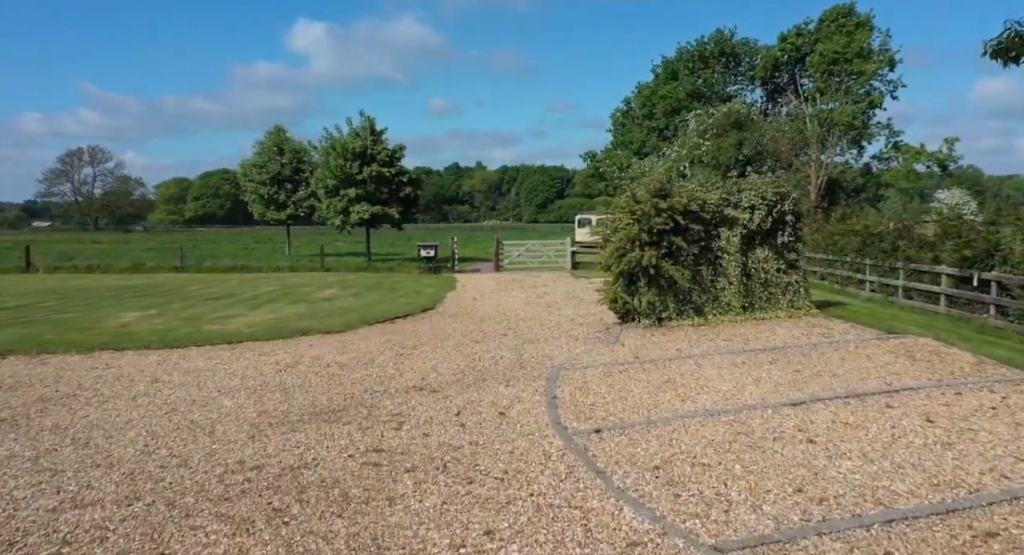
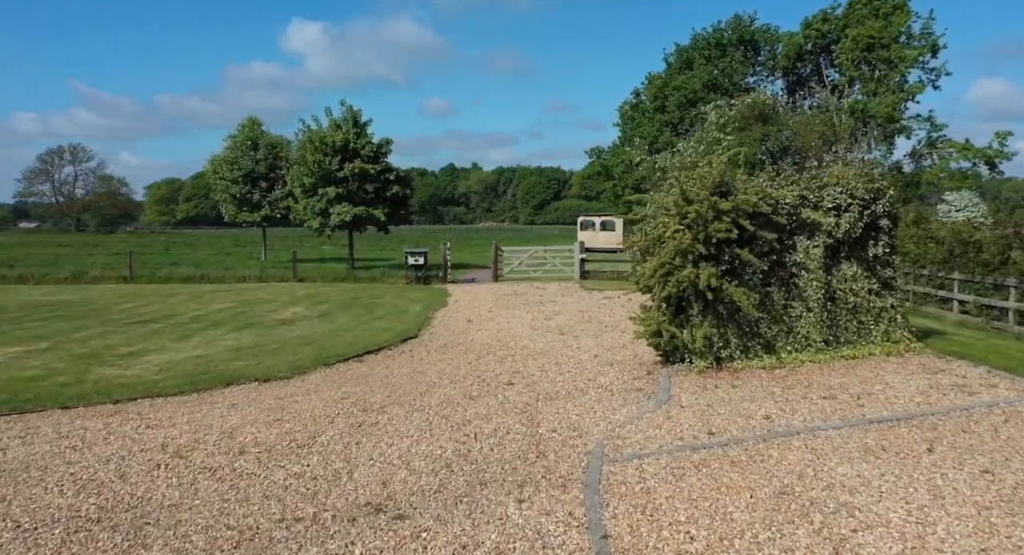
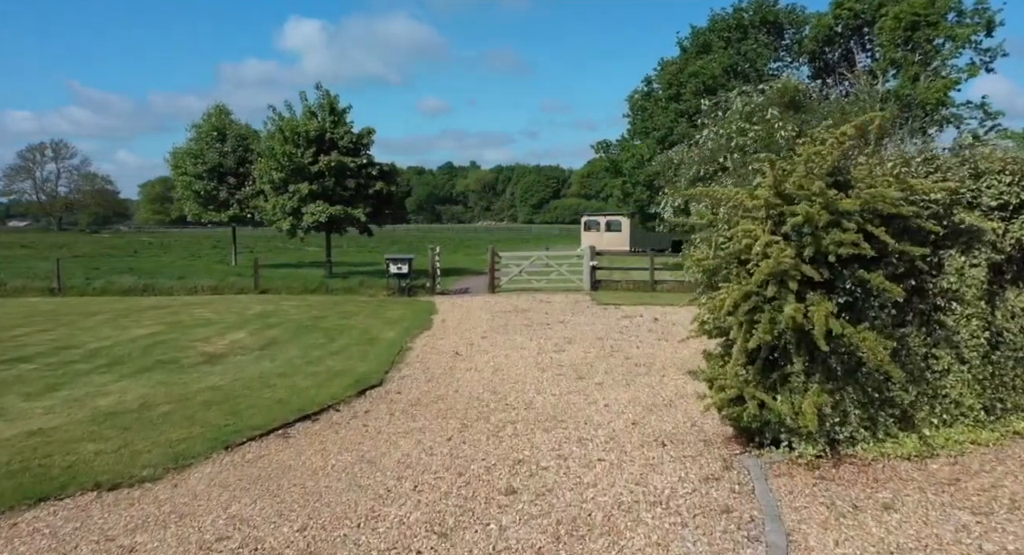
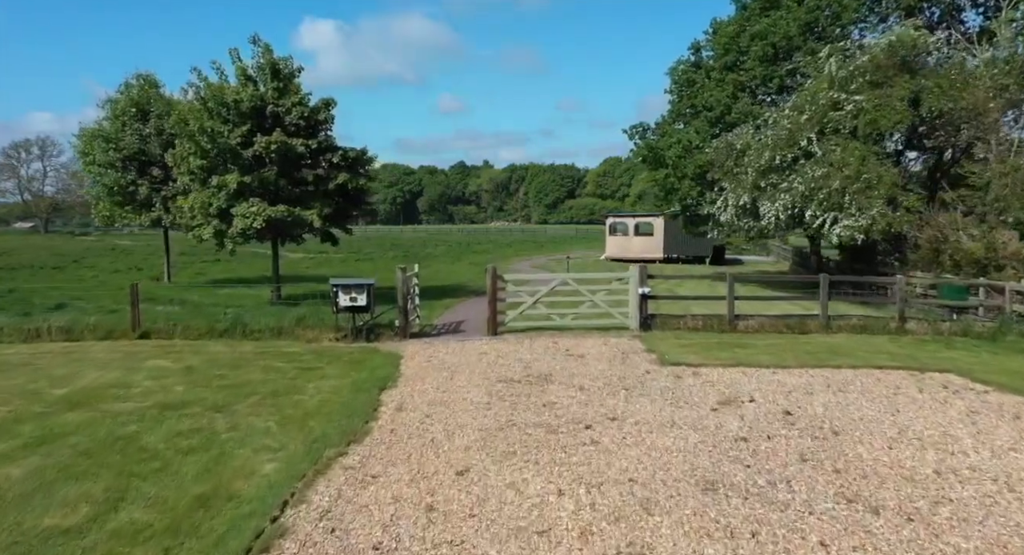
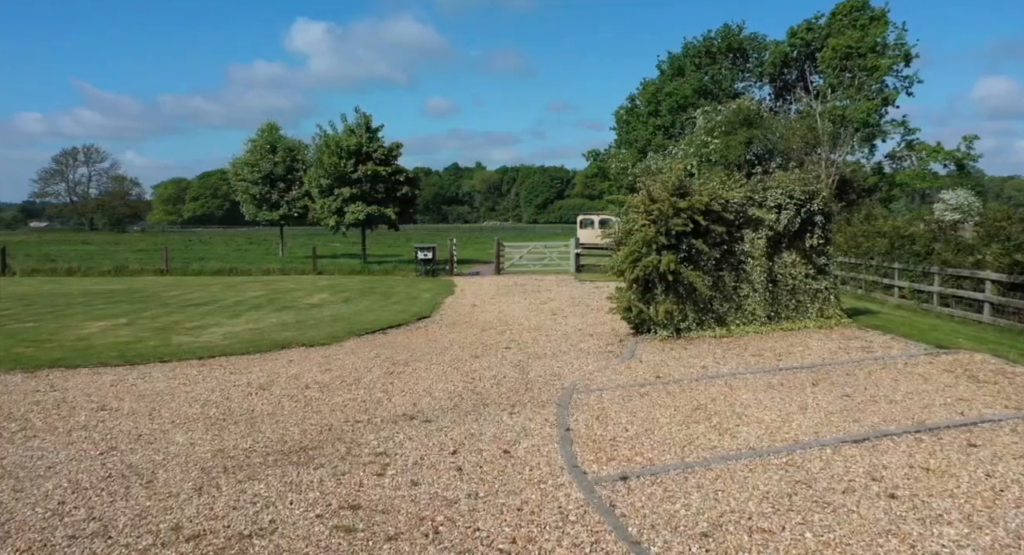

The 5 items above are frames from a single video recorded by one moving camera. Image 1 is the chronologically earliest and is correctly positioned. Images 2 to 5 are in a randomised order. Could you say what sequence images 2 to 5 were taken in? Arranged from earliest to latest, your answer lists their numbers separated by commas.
5, 2, 3, 4
